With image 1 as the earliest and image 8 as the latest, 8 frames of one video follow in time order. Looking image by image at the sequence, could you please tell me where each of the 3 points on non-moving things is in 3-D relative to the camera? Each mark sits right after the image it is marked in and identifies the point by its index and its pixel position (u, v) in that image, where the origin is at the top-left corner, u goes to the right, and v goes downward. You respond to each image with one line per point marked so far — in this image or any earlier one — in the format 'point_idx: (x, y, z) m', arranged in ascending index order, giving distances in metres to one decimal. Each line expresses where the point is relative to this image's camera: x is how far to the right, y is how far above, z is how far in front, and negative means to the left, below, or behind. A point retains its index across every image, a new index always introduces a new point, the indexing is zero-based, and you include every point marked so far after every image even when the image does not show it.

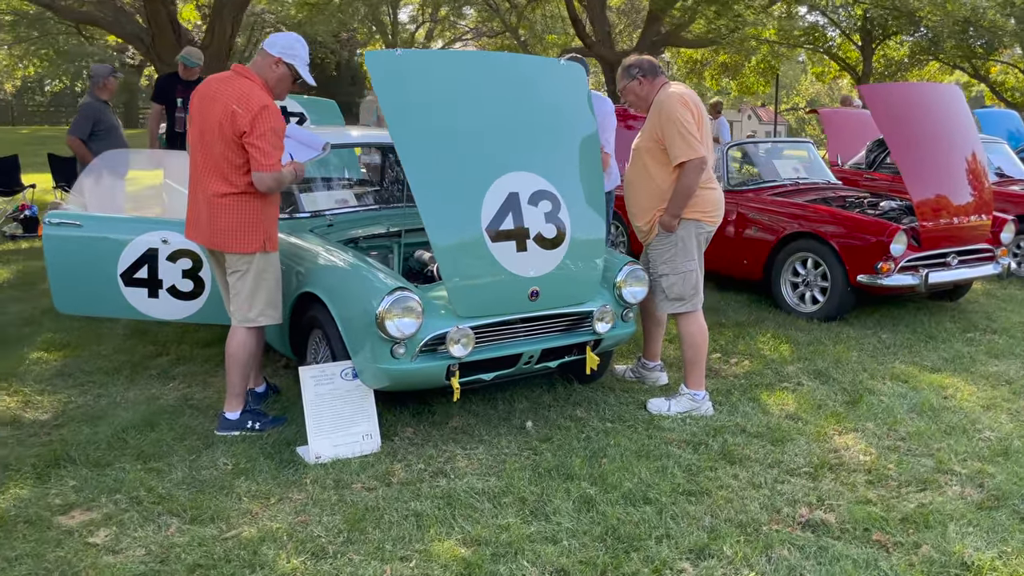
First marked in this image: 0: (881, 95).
0: (+2.5, +1.3, +5.7) m
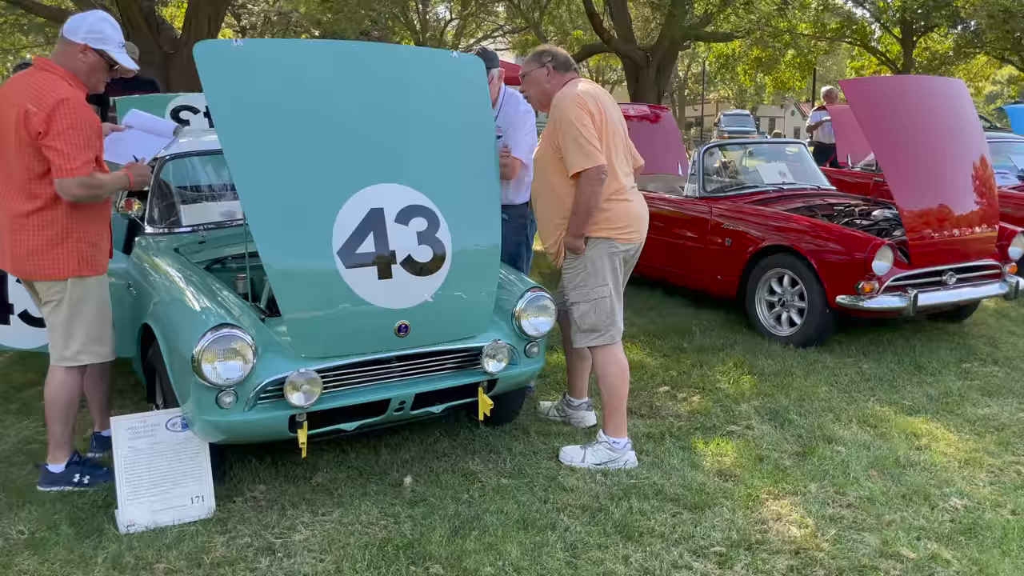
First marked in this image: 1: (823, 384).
0: (+2.2, +1.2, +5.0) m
1: (+1.7, -0.5, +4.4) m
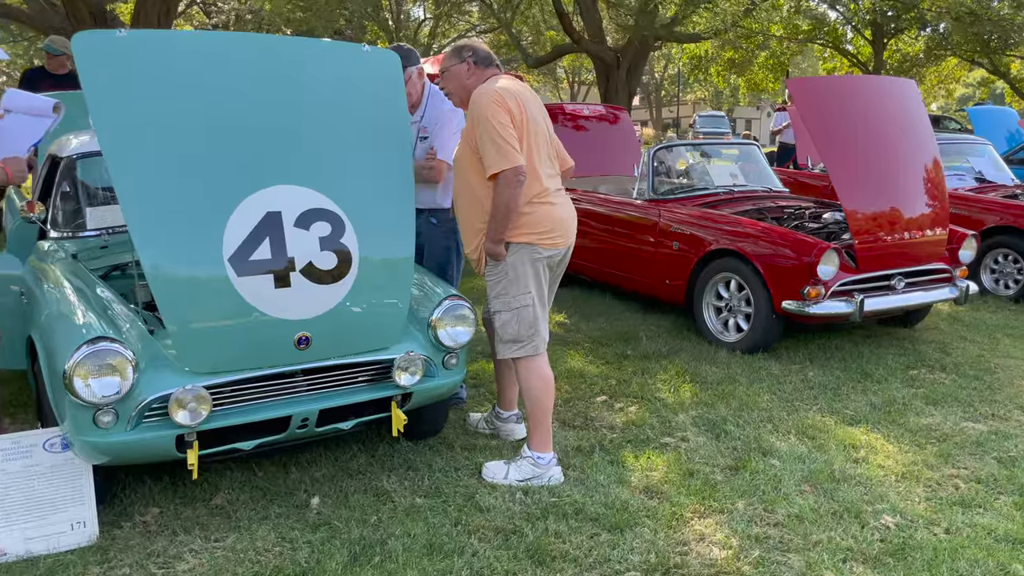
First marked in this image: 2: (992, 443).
0: (+1.8, +1.2, +4.9) m
1: (+1.3, -0.5, +4.3) m
2: (+2.1, -0.7, +3.6) m
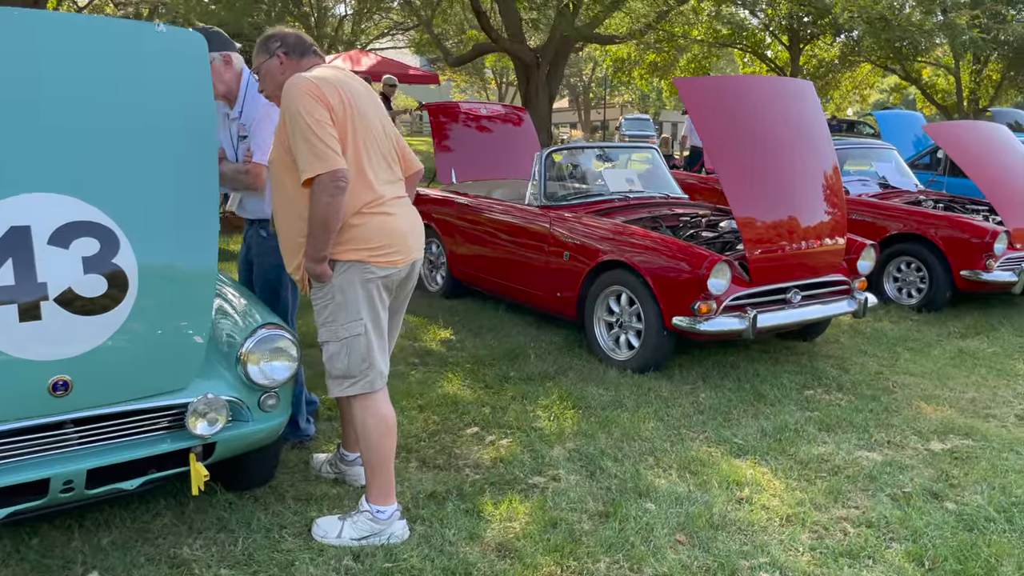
0: (+1.1, +1.1, +4.6) m
1: (+0.7, -0.6, +3.9) m
2: (+1.5, -0.7, +3.3) m
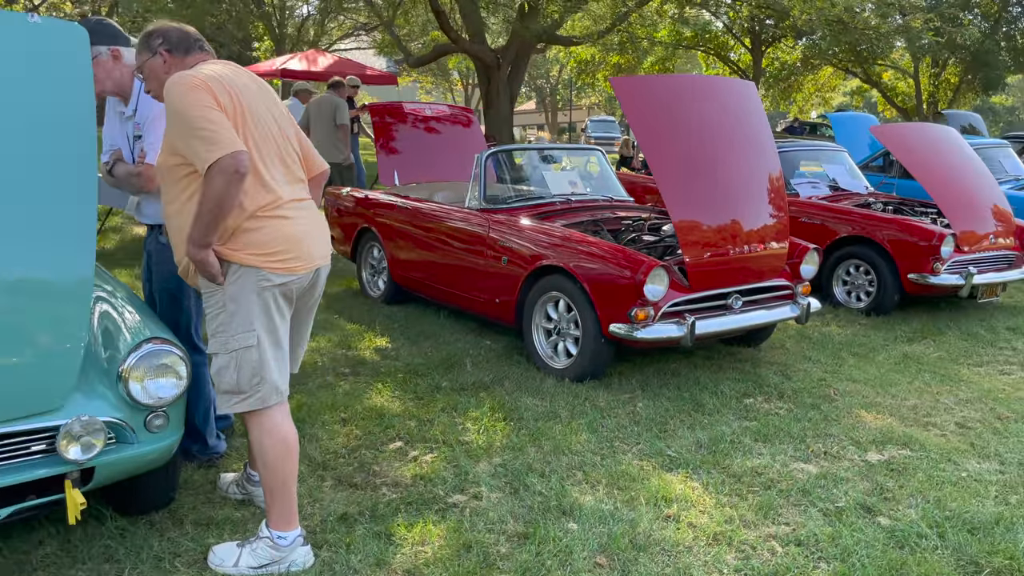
0: (+0.7, +1.1, +4.5) m
1: (+0.3, -0.7, +3.8) m
2: (+1.2, -0.8, +3.2) m
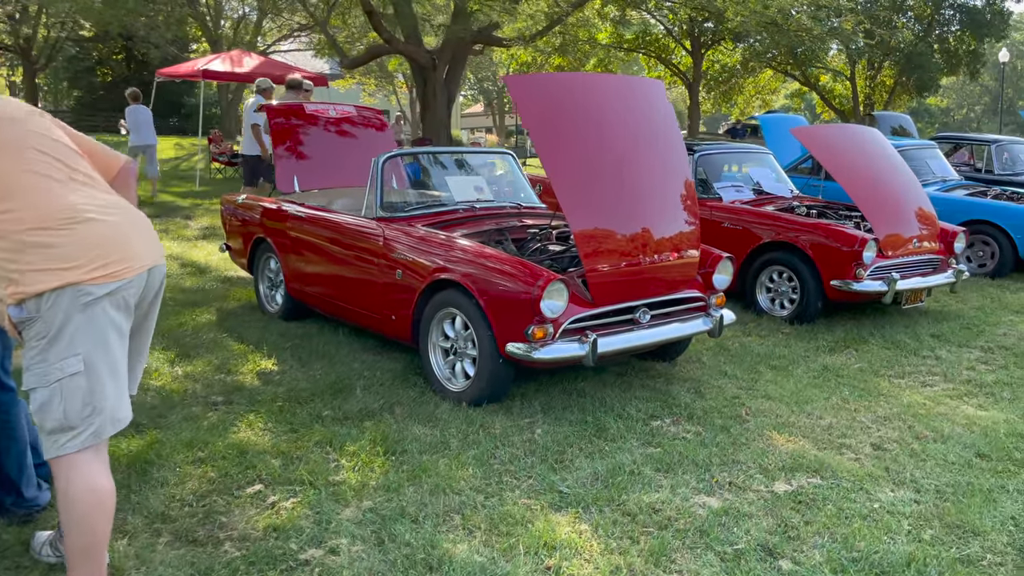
0: (+0.1, +1.0, +4.1) m
1: (-0.2, -0.7, +3.4) m
2: (+0.7, -0.8, +2.8) m
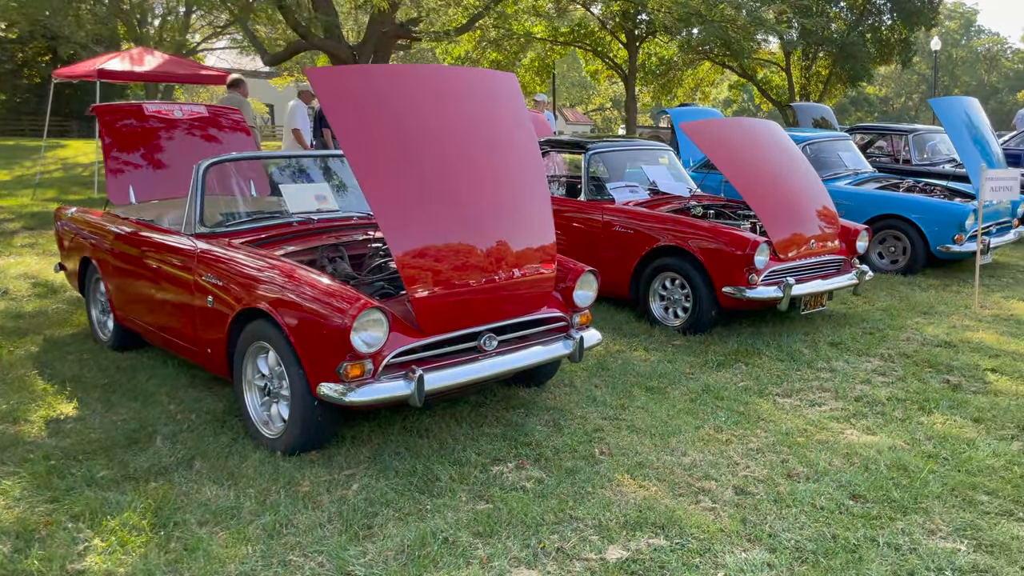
0: (-0.7, +0.9, +3.6) m
1: (-0.9, -0.9, +2.8) m
2: (0.0, -0.9, +2.3) m
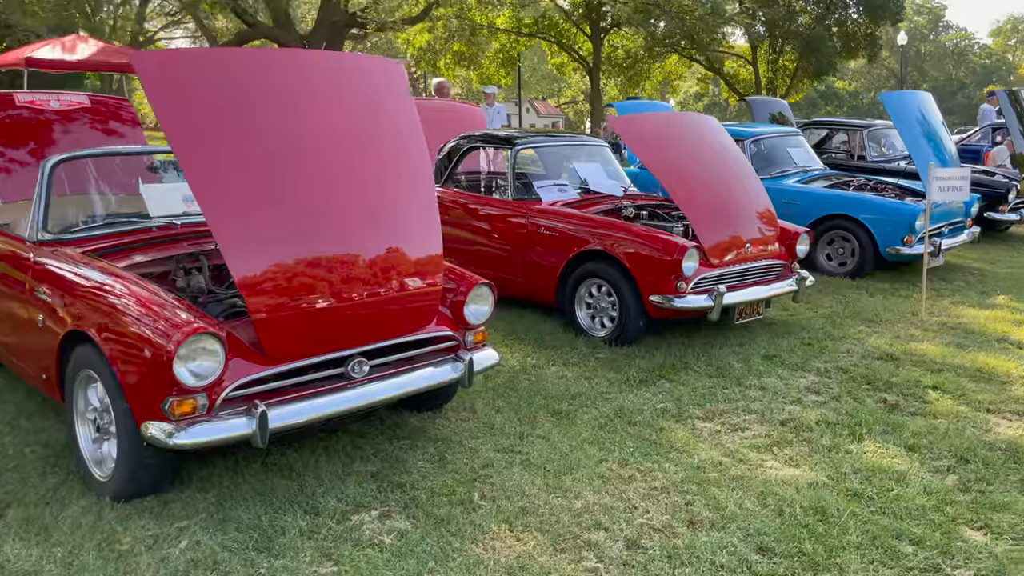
0: (-1.1, +0.8, +3.1) m
1: (-1.3, -0.9, +2.4) m
2: (-0.4, -1.0, +1.9) m
